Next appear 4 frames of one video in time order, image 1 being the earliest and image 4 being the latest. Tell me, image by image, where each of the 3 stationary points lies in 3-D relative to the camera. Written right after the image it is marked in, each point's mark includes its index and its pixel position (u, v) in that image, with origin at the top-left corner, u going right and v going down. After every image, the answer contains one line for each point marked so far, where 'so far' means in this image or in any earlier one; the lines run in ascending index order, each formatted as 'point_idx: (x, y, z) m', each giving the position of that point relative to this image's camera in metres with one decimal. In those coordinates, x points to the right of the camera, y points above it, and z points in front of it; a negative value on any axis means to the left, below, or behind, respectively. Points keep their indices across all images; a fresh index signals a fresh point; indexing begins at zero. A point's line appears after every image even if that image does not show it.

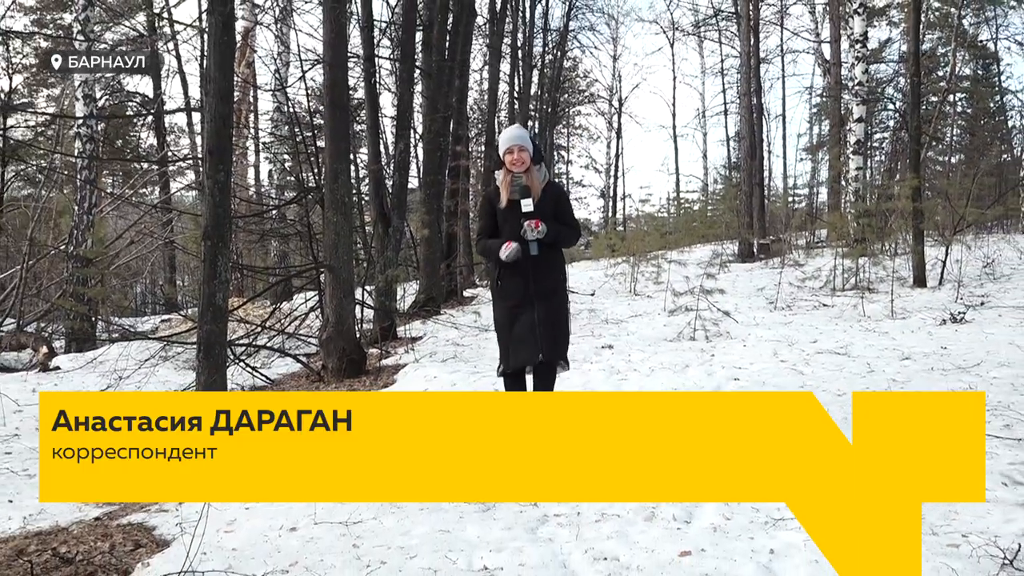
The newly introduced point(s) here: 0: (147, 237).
0: (-3.1, +0.4, +5.7) m
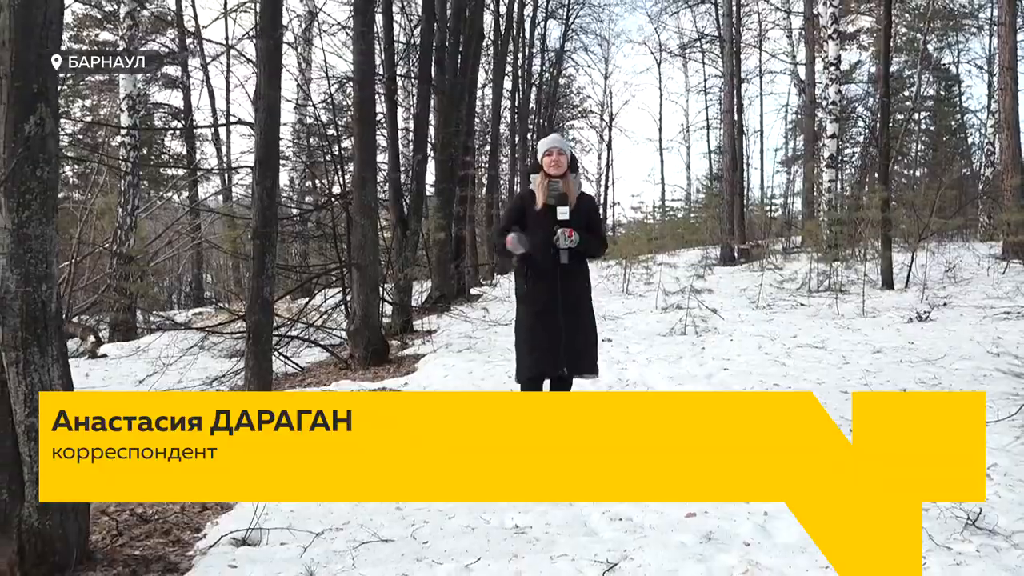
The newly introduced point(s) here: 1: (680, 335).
0: (-3.1, +0.5, +6.1) m
1: (+1.6, -0.4, +6.5) m
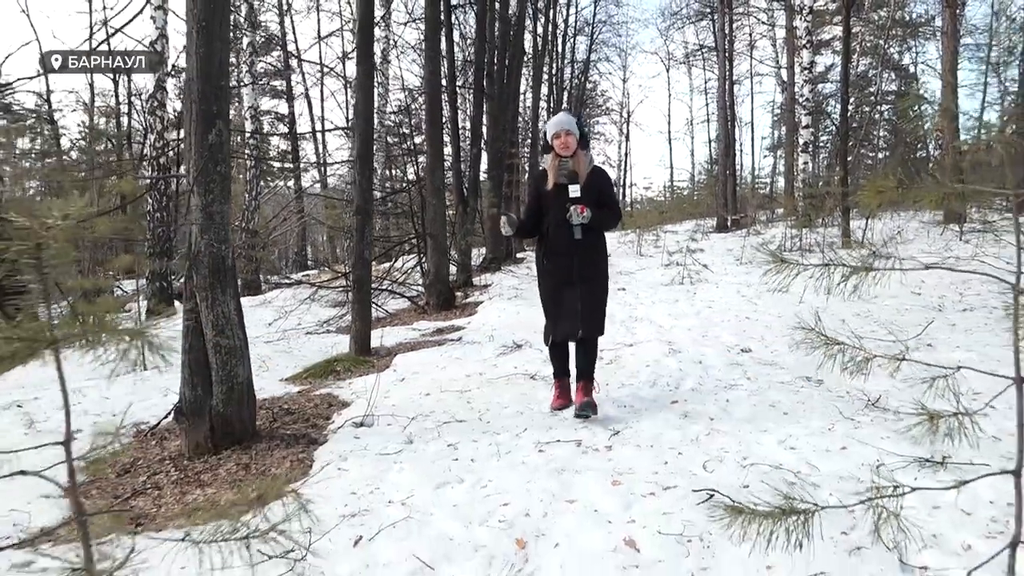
0: (-2.7, +0.9, +7.9) m
1: (+2.1, 0.0, +8.1) m
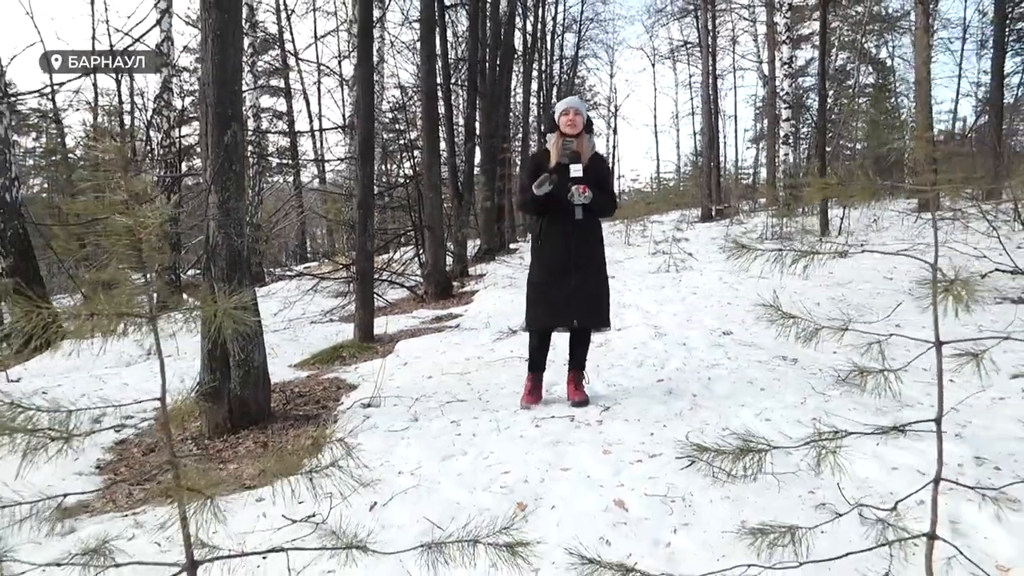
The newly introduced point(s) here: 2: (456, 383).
0: (-2.7, +1.0, +8.1) m
1: (+2.0, +0.2, +8.5) m
2: (-0.5, -0.8, +5.4) m
